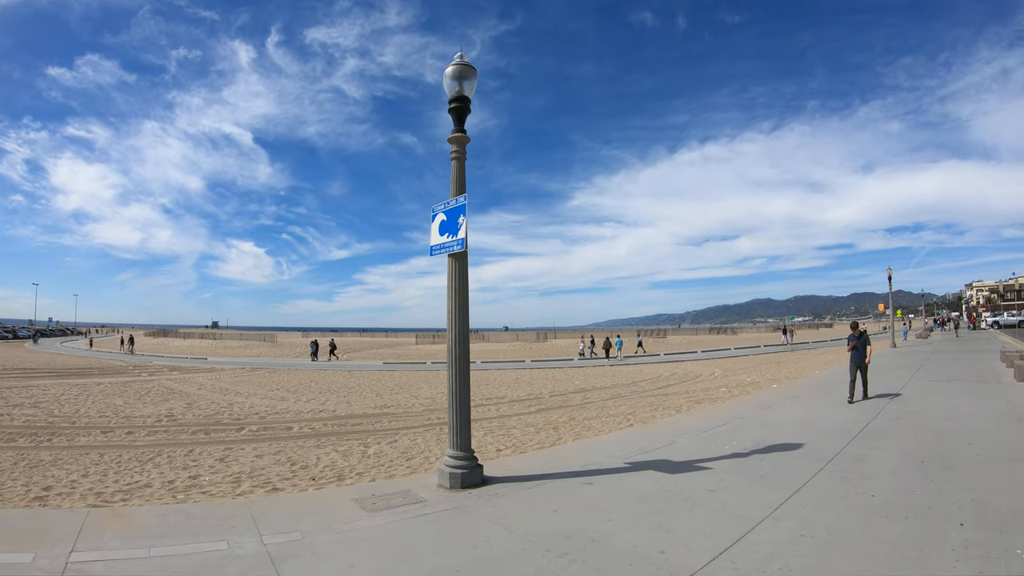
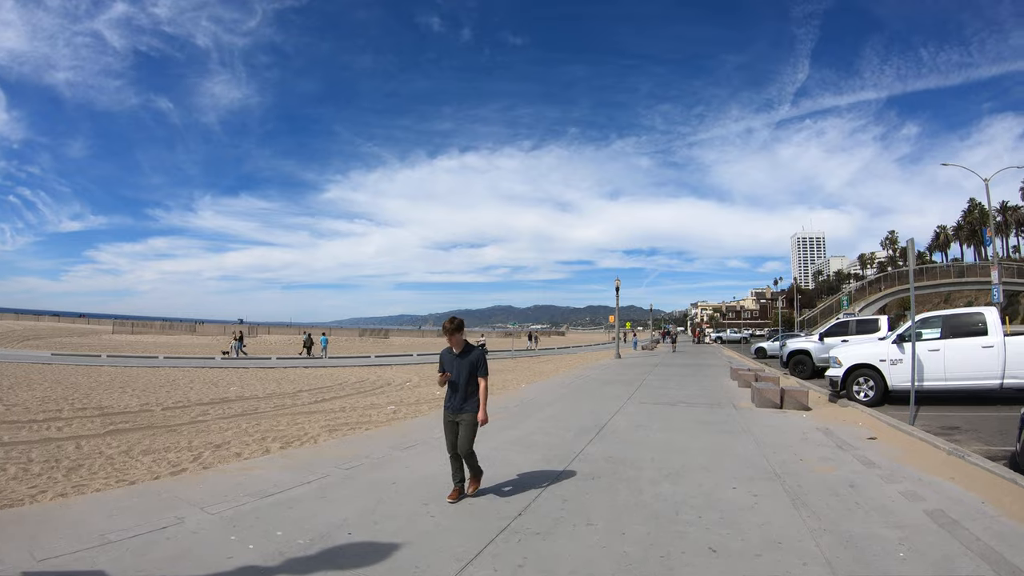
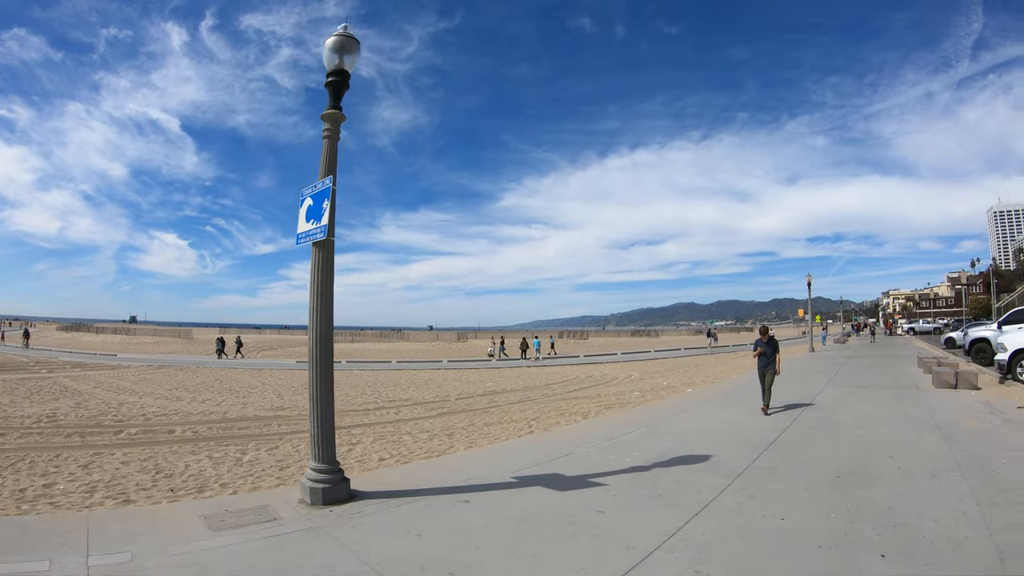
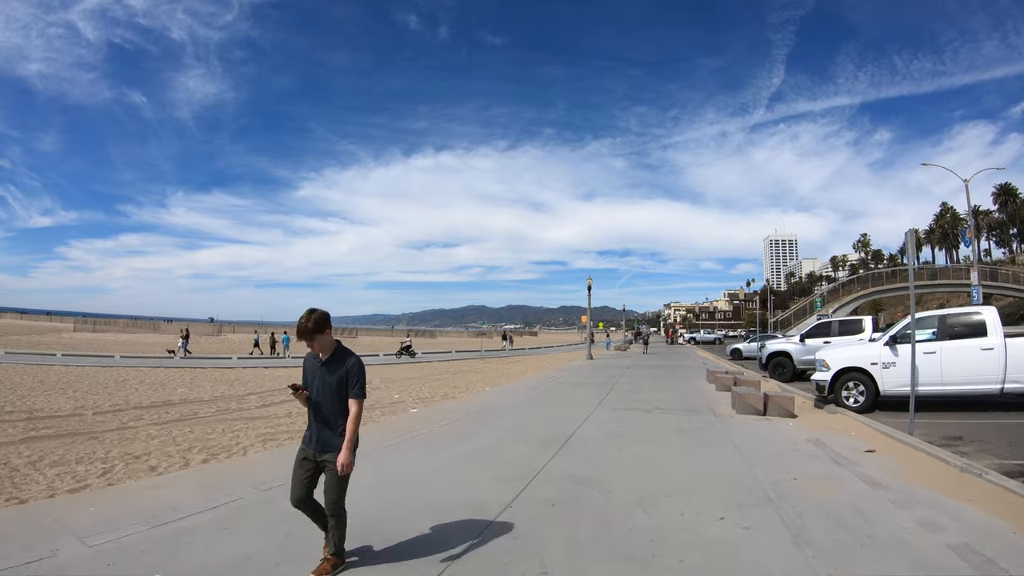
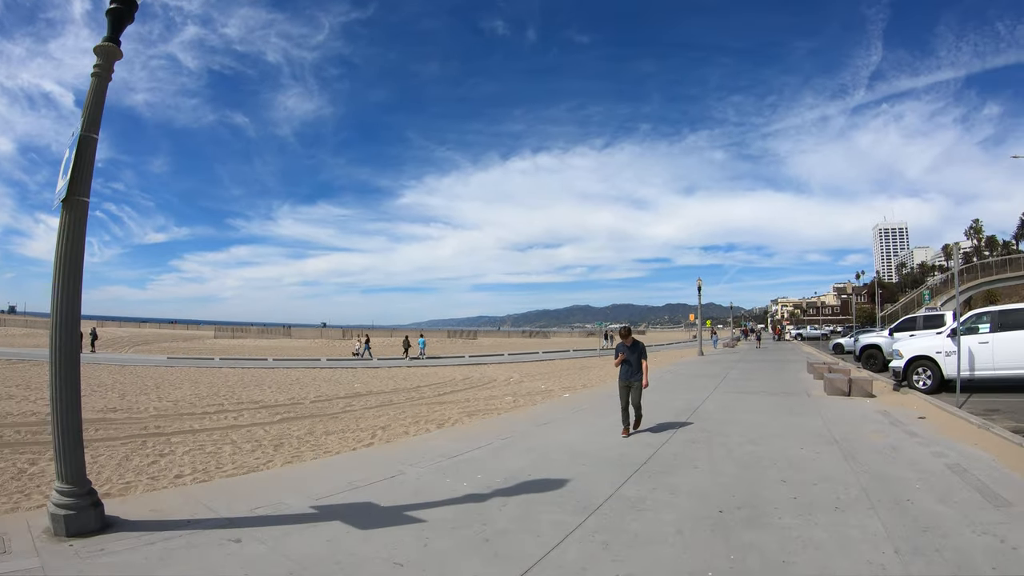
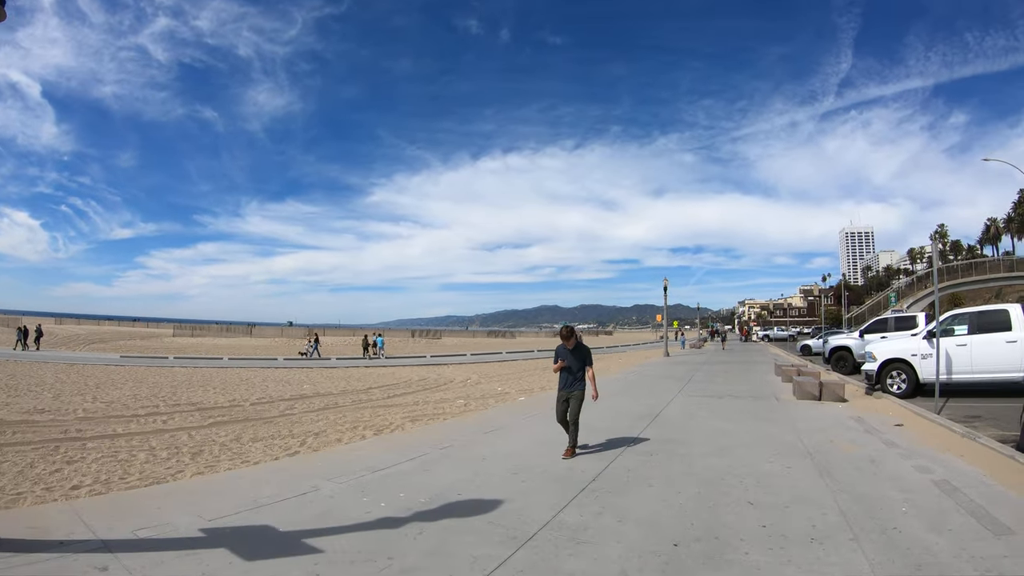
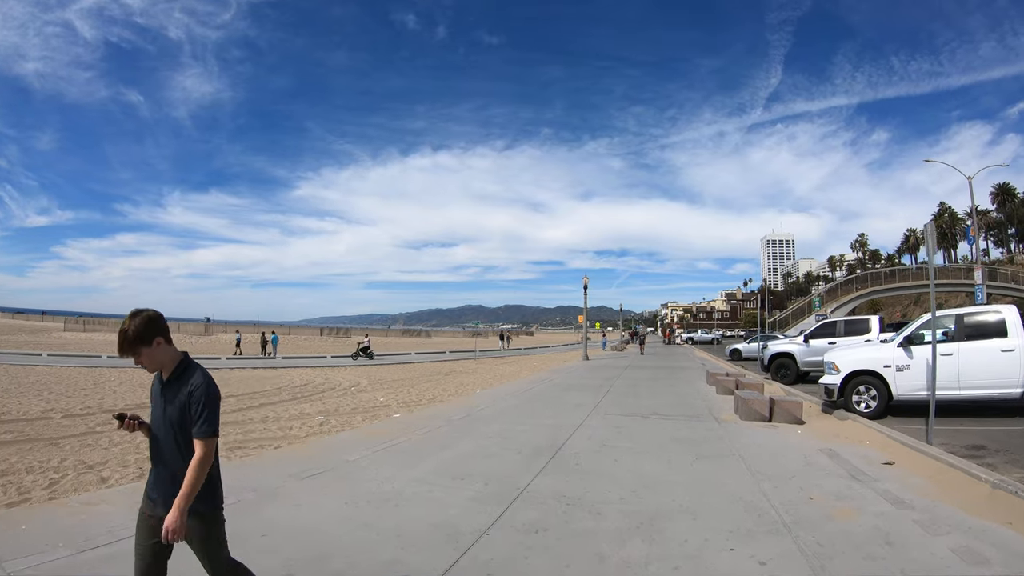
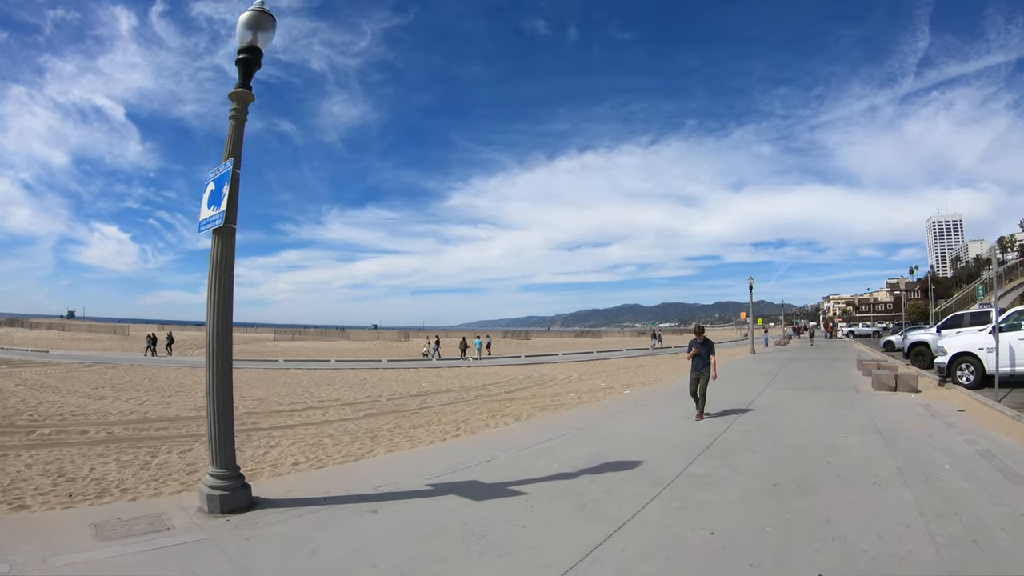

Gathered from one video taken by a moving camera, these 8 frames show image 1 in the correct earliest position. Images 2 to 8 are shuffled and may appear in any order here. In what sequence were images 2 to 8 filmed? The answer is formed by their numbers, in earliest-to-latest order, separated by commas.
3, 8, 5, 6, 2, 4, 7
